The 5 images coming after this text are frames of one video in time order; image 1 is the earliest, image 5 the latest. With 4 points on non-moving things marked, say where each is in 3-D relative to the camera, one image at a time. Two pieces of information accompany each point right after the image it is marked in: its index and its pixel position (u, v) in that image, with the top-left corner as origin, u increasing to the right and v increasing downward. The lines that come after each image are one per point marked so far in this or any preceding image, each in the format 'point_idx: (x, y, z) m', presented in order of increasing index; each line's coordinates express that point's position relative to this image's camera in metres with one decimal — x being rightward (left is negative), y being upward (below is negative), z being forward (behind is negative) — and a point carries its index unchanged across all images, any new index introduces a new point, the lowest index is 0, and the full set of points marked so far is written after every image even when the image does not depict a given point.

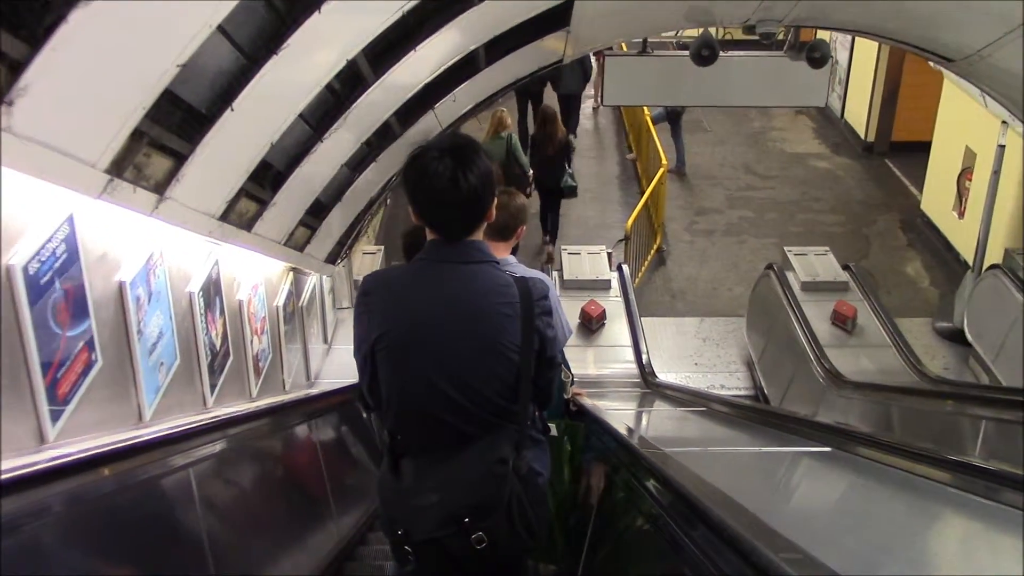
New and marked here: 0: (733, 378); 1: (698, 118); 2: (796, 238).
0: (+1.5, -0.6, +7.3) m
1: (+2.2, +2.0, +12.3) m
2: (+2.5, +0.4, +9.3) m
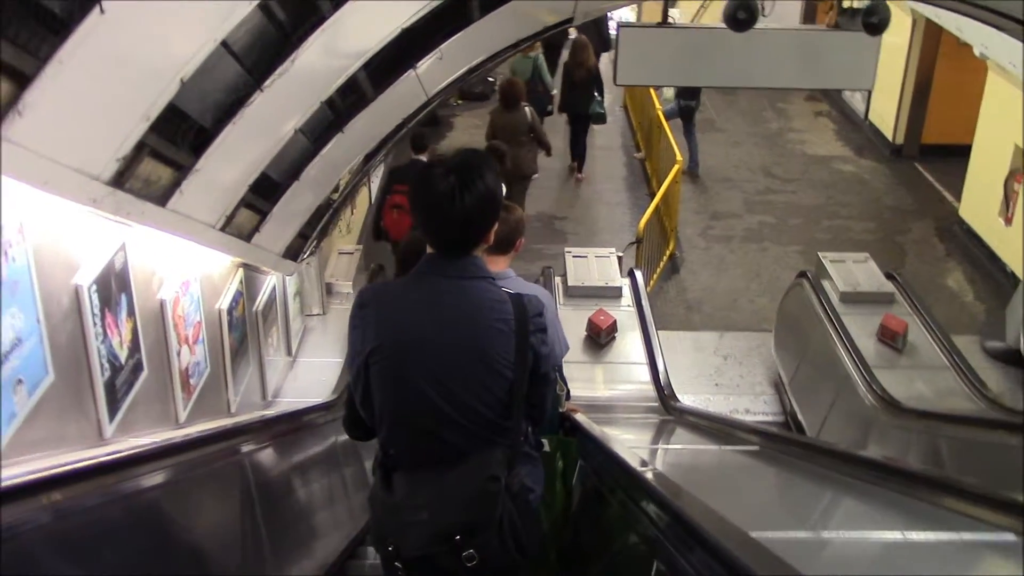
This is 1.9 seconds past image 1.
0: (+1.5, -0.7, +6.4) m
1: (+2.1, +1.8, +11.5) m
2: (+2.5, +0.3, +8.5) m
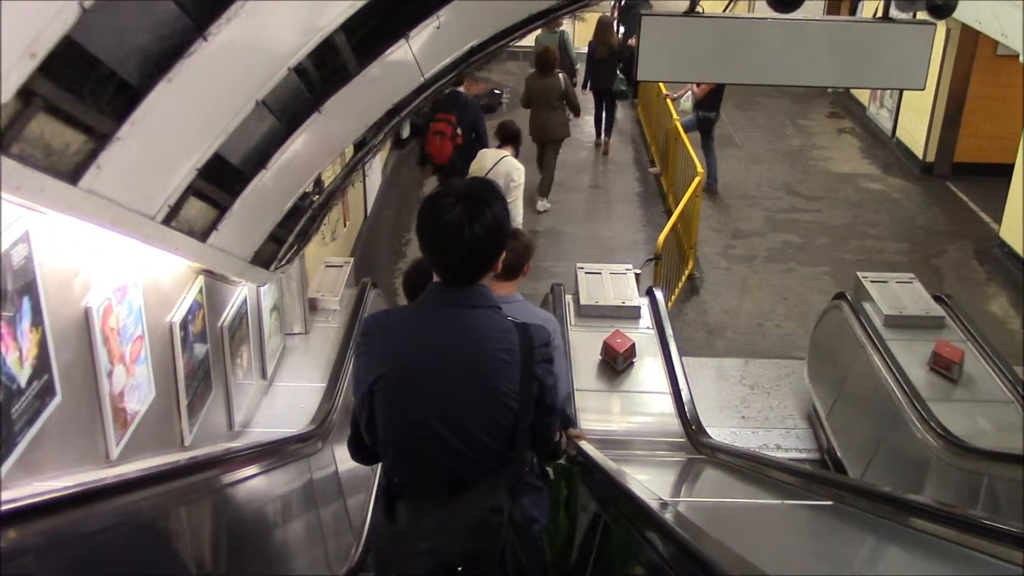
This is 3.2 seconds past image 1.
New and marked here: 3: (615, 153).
0: (+1.5, -0.8, +5.8) m
1: (+2.2, +1.6, +10.9) m
2: (+2.5, +0.2, +7.8) m
3: (+1.0, +1.3, +10.1) m
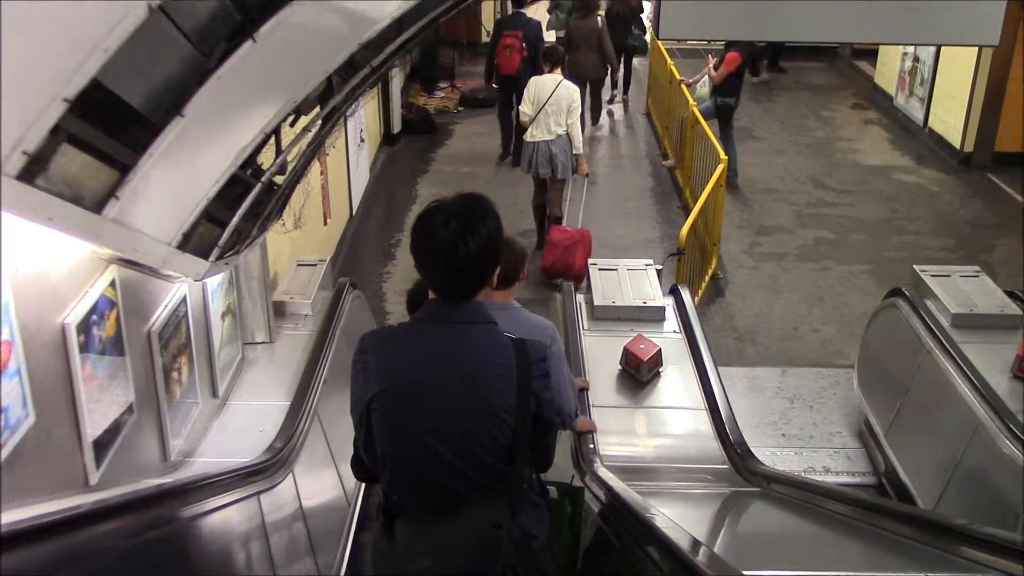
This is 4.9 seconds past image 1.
0: (+1.5, -0.8, +5.0) m
1: (+2.2, +1.5, +10.1) m
2: (+2.5, +0.2, +7.0) m
3: (+1.0, +1.2, +9.4) m
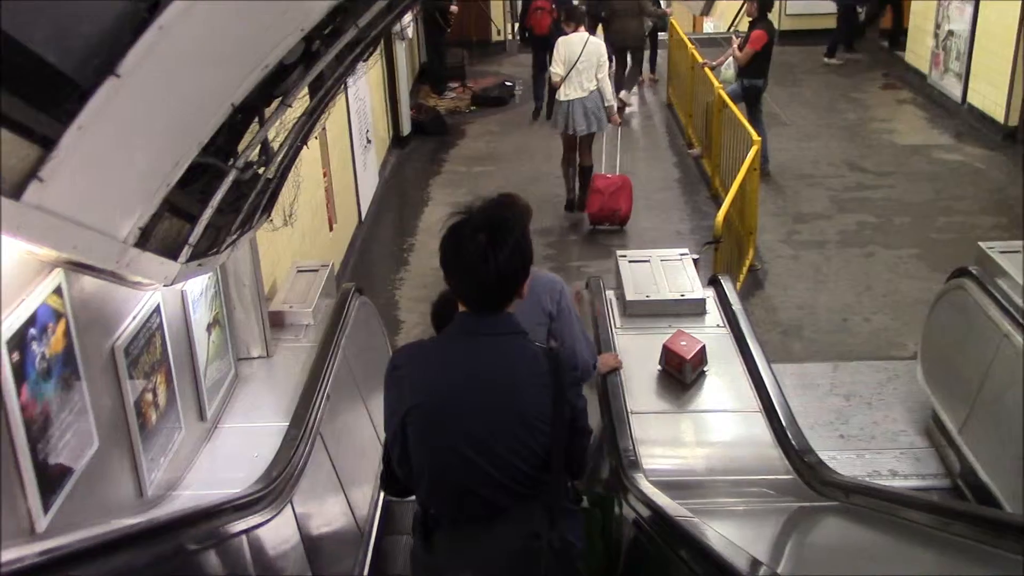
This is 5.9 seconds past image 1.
0: (+1.7, -0.7, +4.5) m
1: (+2.4, +1.6, +9.6) m
2: (+2.7, +0.3, +6.5) m
3: (+1.1, +1.2, +8.9) m
